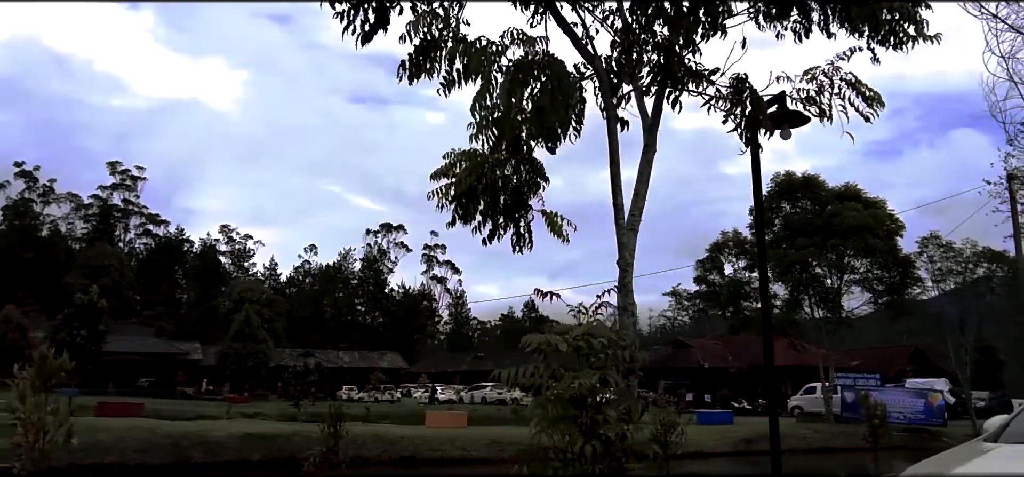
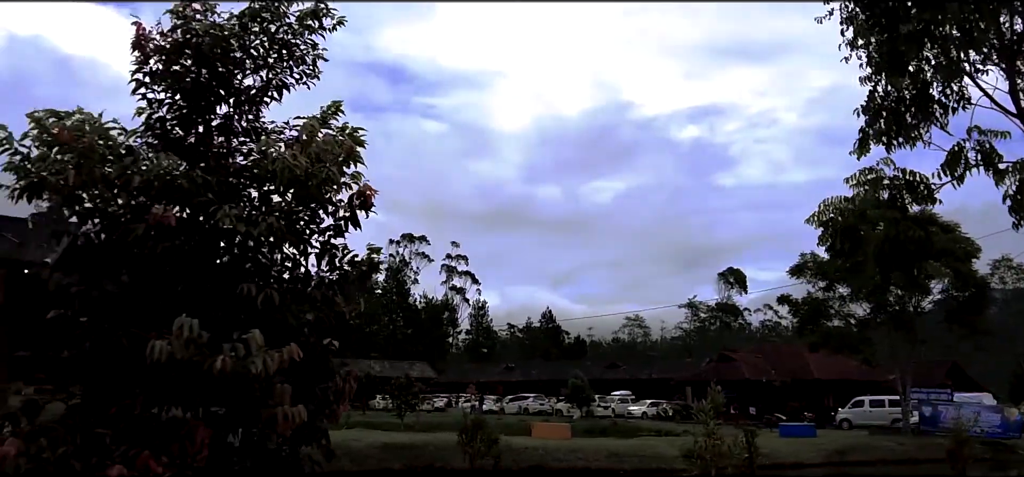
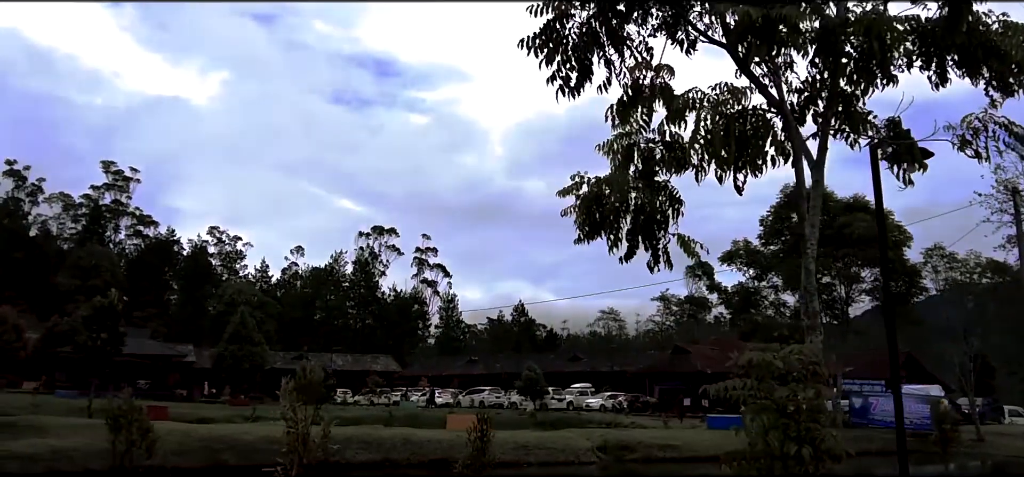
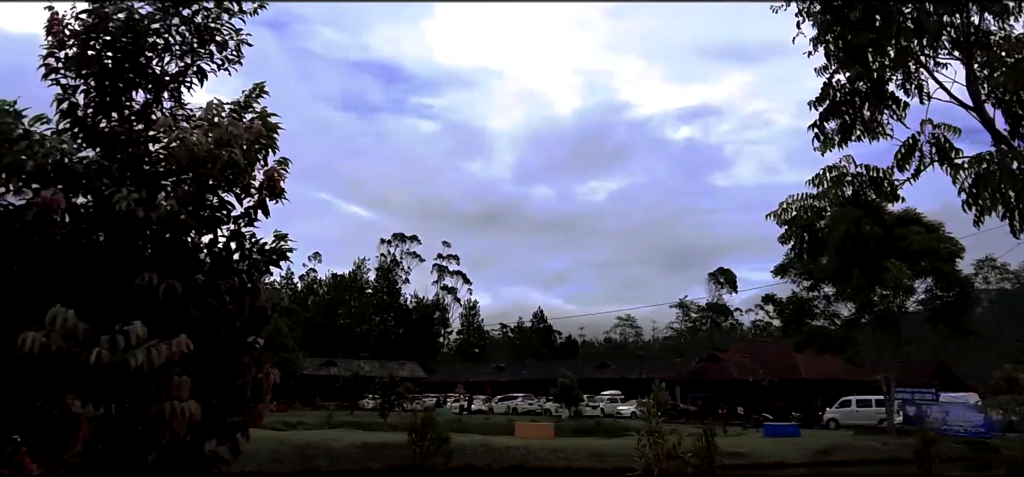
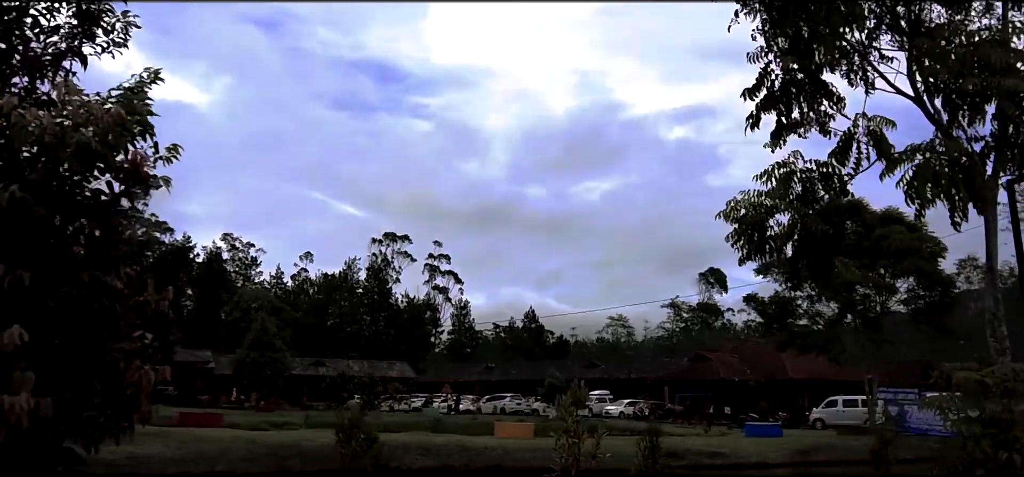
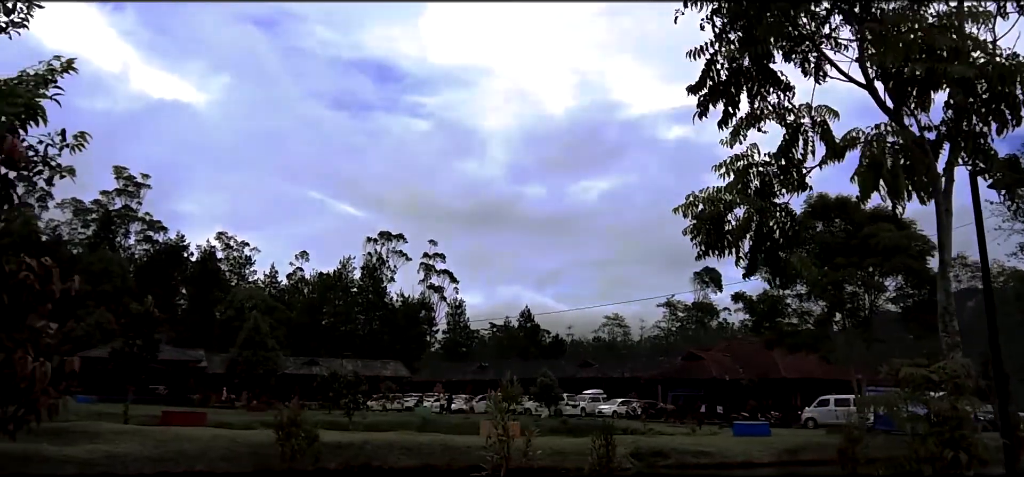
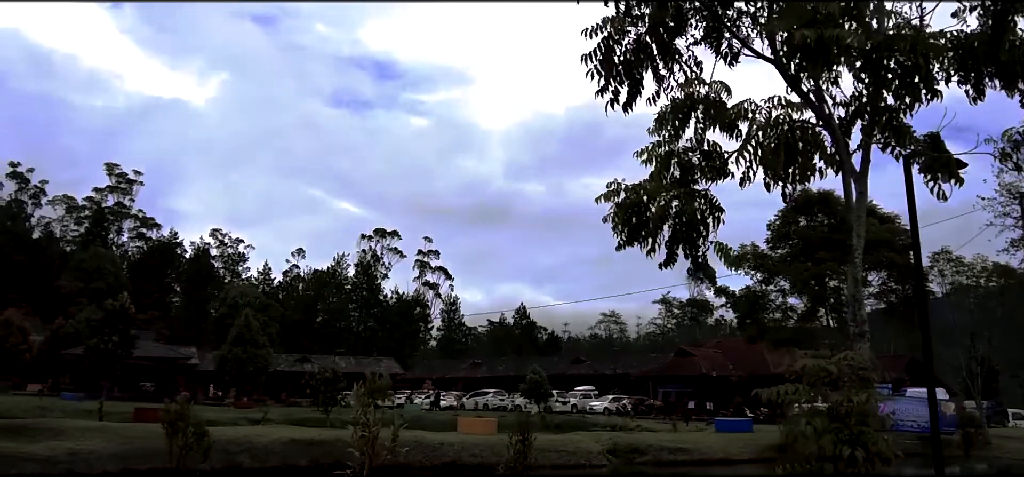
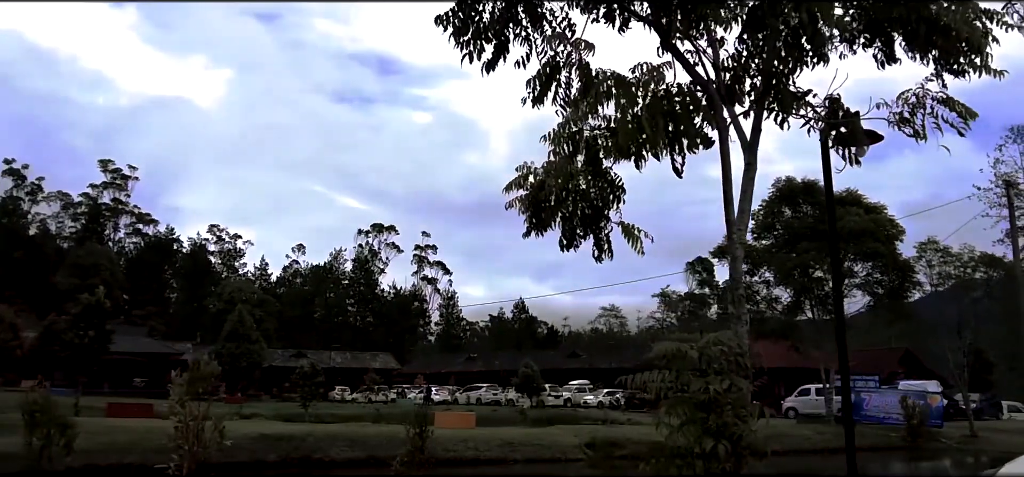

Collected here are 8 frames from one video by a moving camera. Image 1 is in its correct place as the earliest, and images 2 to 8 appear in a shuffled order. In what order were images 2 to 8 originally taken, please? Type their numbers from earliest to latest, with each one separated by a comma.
8, 3, 7, 6, 5, 4, 2
